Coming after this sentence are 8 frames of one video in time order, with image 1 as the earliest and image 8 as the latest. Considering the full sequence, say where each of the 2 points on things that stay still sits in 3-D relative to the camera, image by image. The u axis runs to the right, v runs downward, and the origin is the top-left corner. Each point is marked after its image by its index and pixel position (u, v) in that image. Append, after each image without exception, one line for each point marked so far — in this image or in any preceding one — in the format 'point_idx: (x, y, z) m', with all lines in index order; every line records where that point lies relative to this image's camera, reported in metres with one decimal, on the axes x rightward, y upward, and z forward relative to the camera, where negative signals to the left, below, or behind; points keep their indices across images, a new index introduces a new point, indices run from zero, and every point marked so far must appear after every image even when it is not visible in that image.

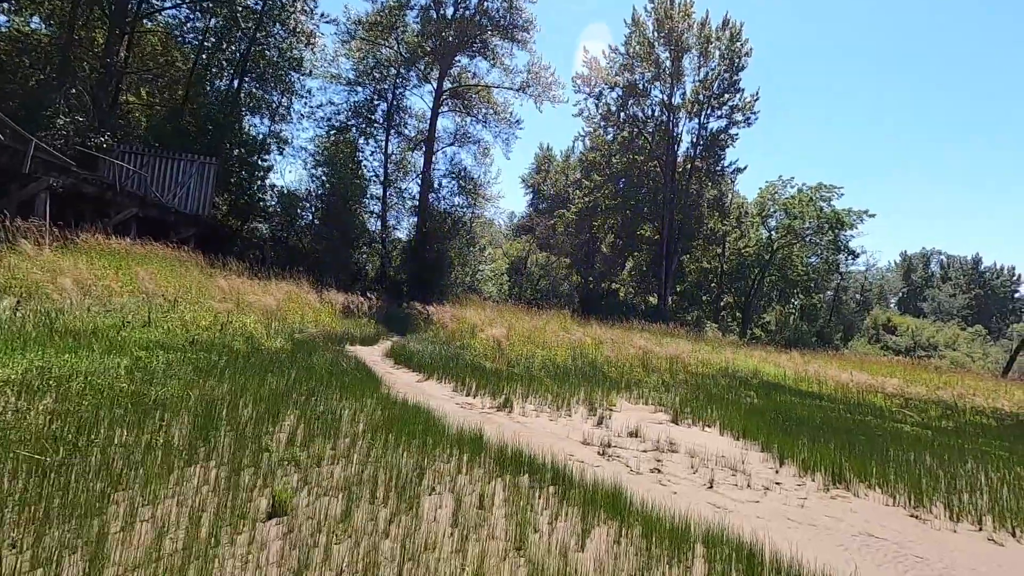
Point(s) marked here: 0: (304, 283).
0: (-5.7, +0.1, +14.4) m
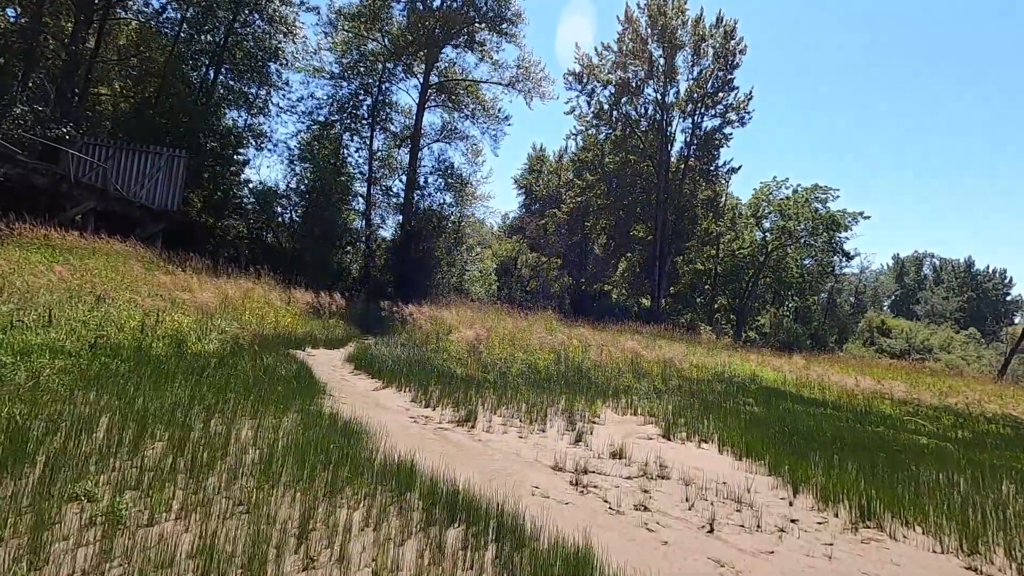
0: (-6.1, +0.1, +13.3) m
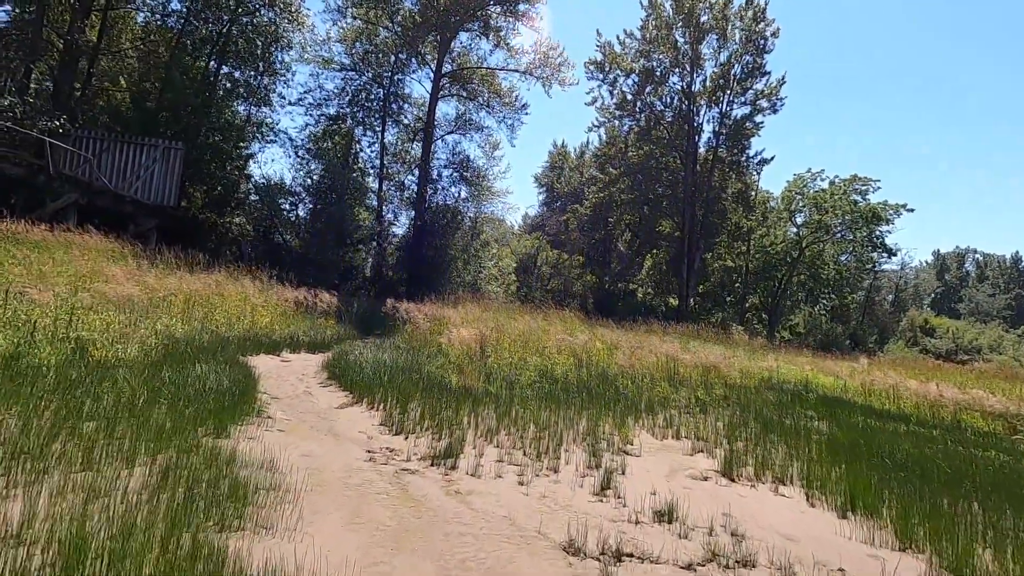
0: (-5.8, +0.2, +12.0) m
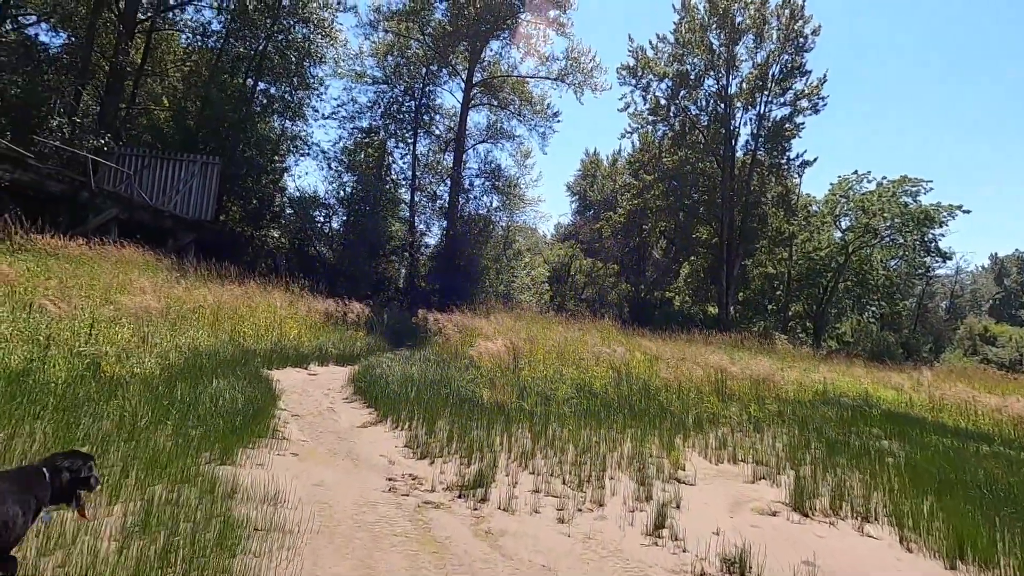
0: (-5.1, -0.1, +11.9) m
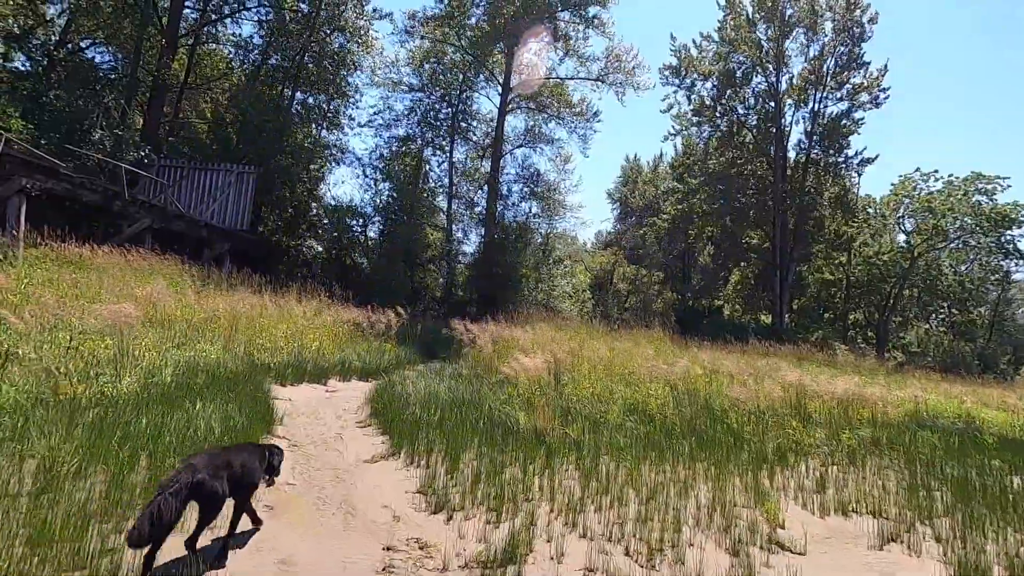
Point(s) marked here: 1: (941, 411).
0: (-4.2, -0.2, +11.3) m
1: (+7.9, -2.2, +9.6) m
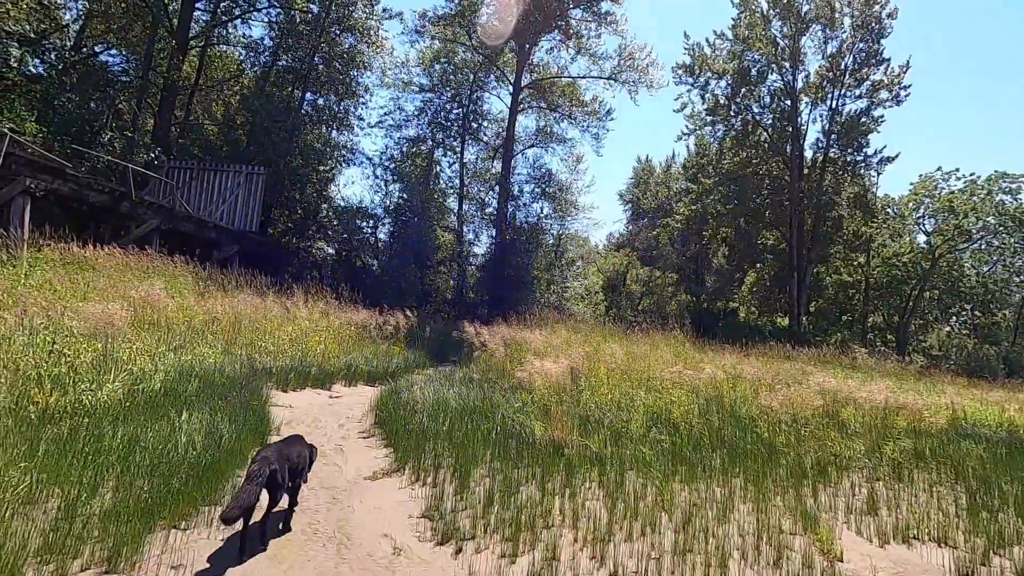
0: (-4.0, -0.3, +10.9) m
1: (+8.1, -2.2, +9.1) m
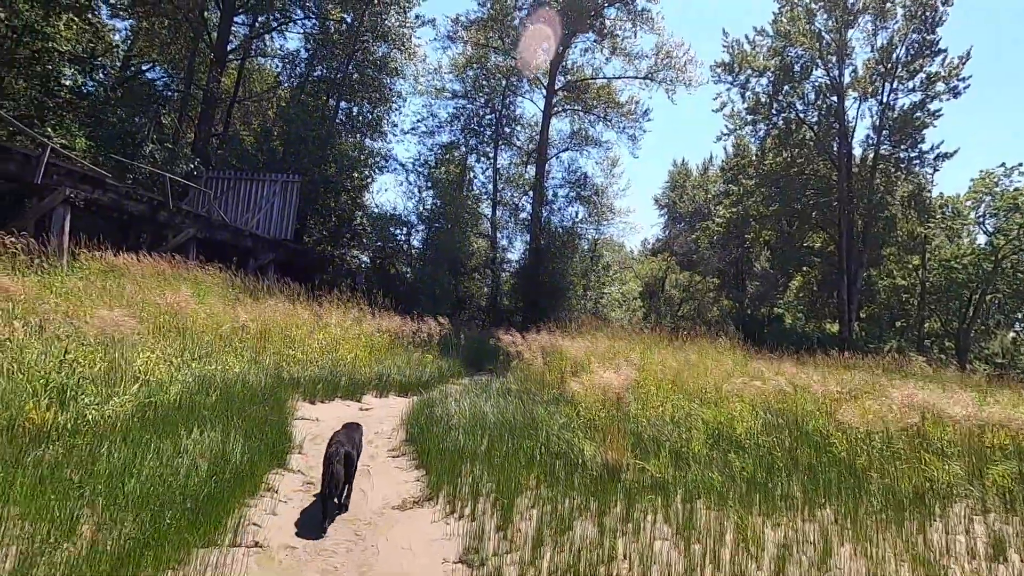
0: (-3.2, -0.4, +10.6) m
1: (+8.7, -2.2, +8.0) m
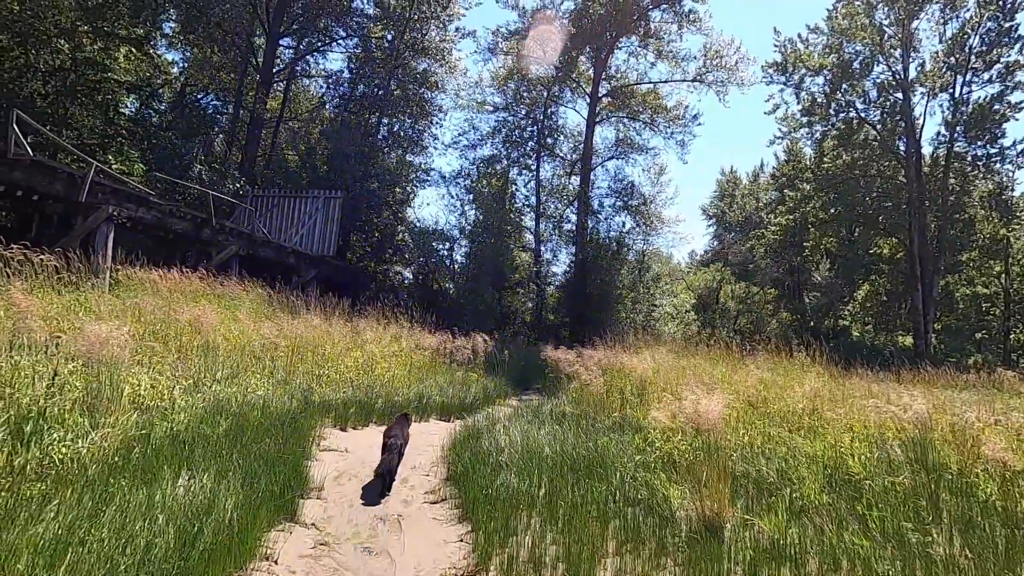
0: (-2.3, -0.7, +10.0) m
1: (+9.4, -2.2, +6.4) m
